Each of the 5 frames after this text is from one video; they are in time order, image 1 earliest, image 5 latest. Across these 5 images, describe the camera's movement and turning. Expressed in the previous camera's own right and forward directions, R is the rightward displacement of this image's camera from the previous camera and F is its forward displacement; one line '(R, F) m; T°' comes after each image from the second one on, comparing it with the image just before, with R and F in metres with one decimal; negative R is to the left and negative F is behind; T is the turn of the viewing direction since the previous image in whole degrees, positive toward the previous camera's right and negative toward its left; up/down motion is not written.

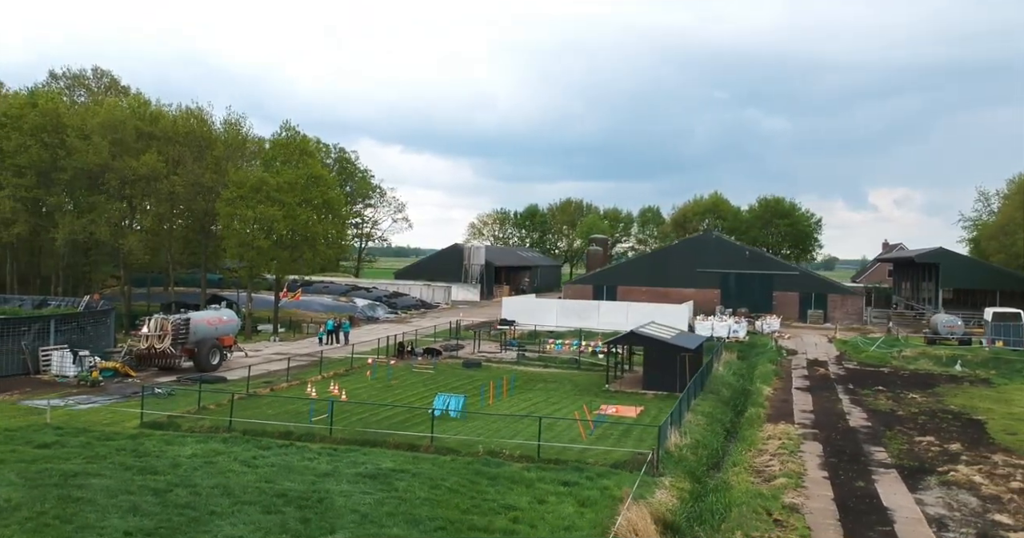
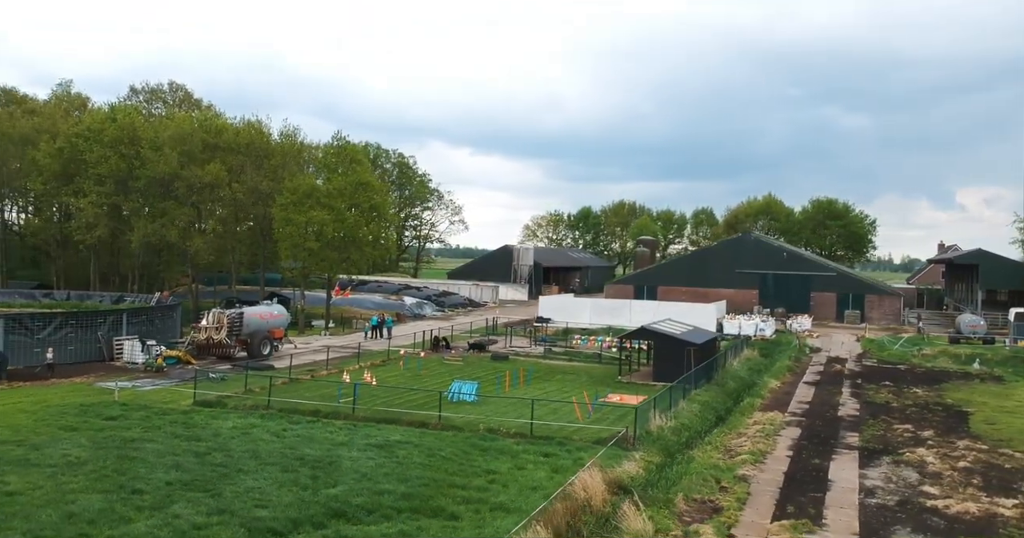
(+1.9, -2.5) m; -5°
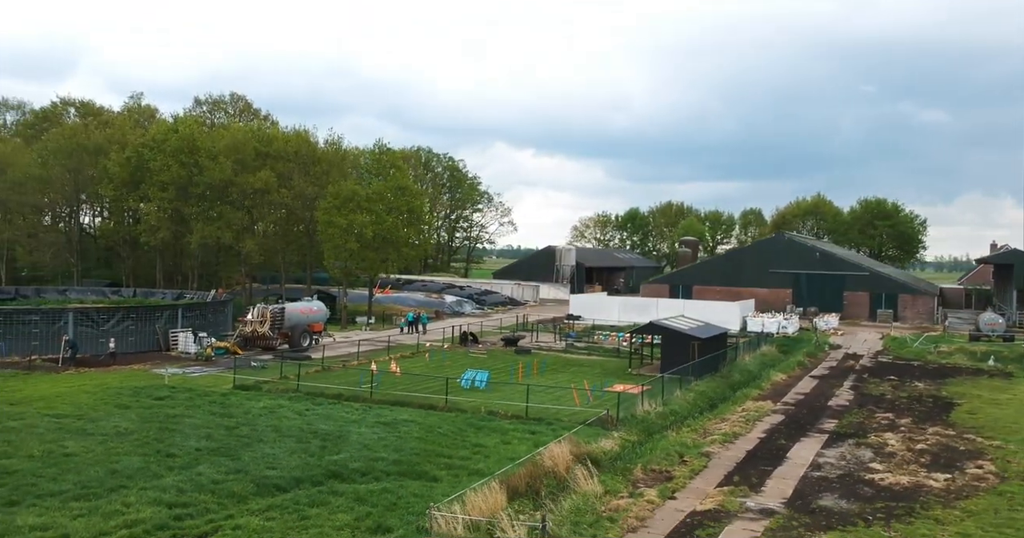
(+1.9, -2.3) m; -4°
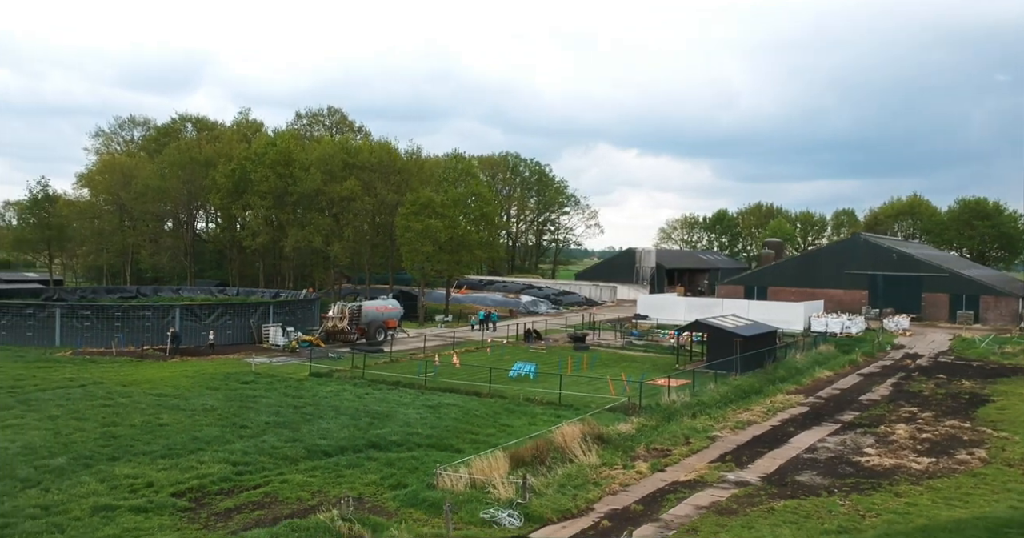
(+2.2, -2.5) m; -7°
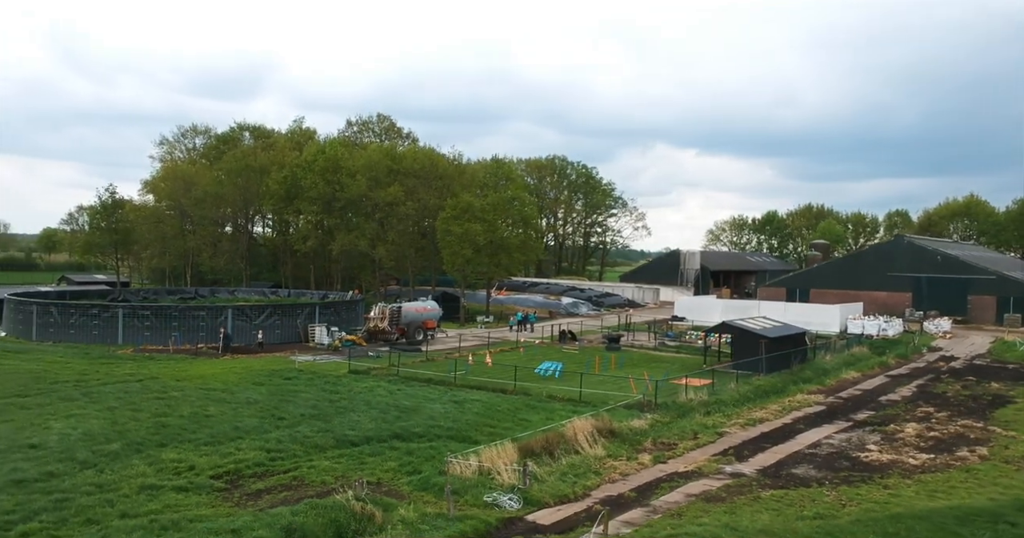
(+1.1, -1.3) m; -4°
